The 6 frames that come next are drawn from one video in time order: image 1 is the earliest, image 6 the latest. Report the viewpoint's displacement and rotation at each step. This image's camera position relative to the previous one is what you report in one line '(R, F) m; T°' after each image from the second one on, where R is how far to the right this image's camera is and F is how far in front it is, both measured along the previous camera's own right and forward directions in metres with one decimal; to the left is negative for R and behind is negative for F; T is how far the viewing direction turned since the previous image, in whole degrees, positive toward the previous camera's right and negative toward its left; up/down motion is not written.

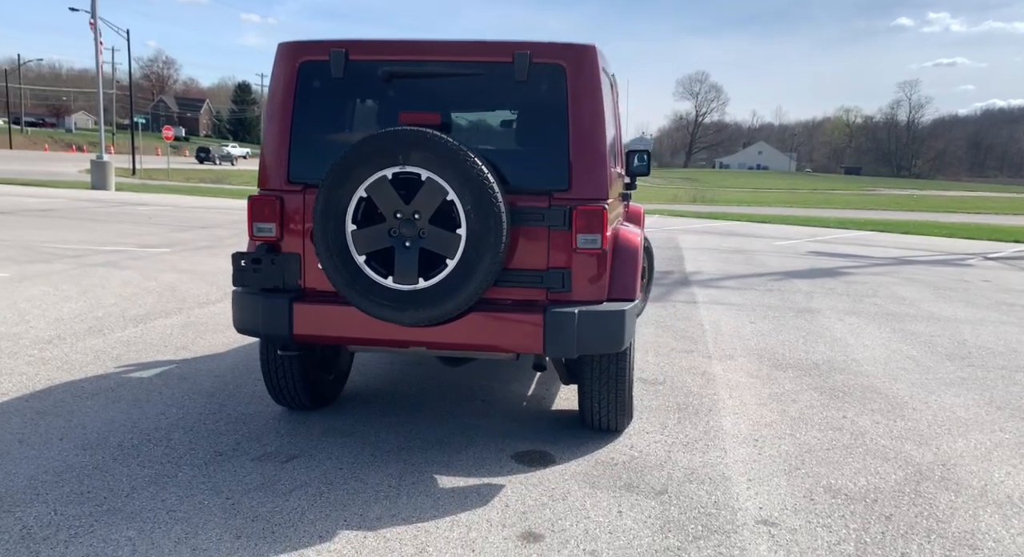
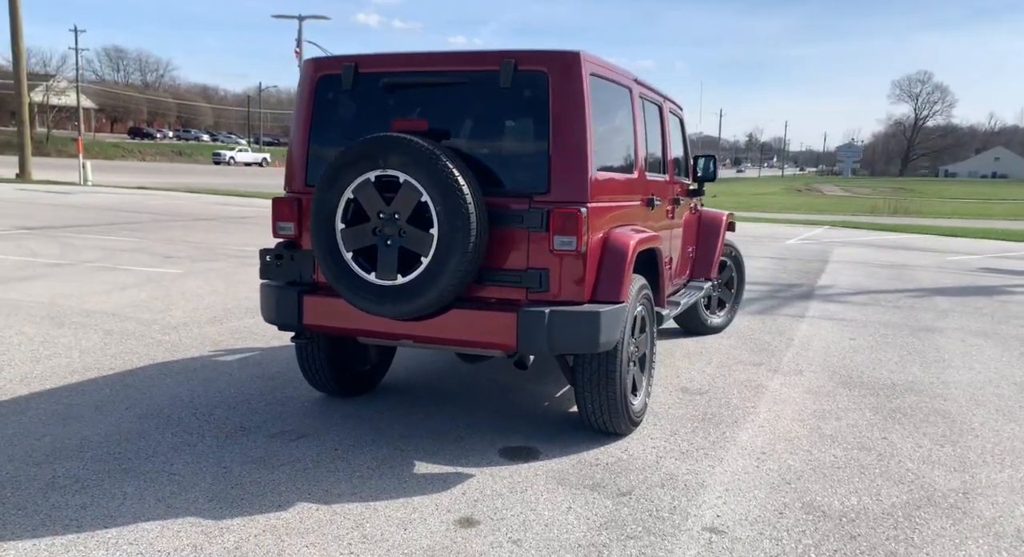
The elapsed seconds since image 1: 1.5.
(+1.1, 0.0) m; -13°
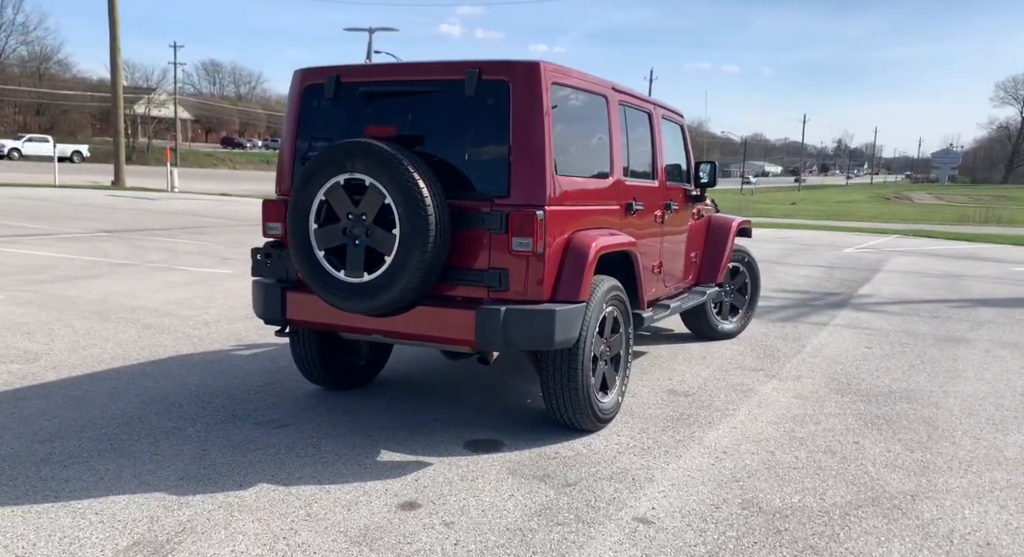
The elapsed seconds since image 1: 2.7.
(+0.6, -0.2) m; -6°
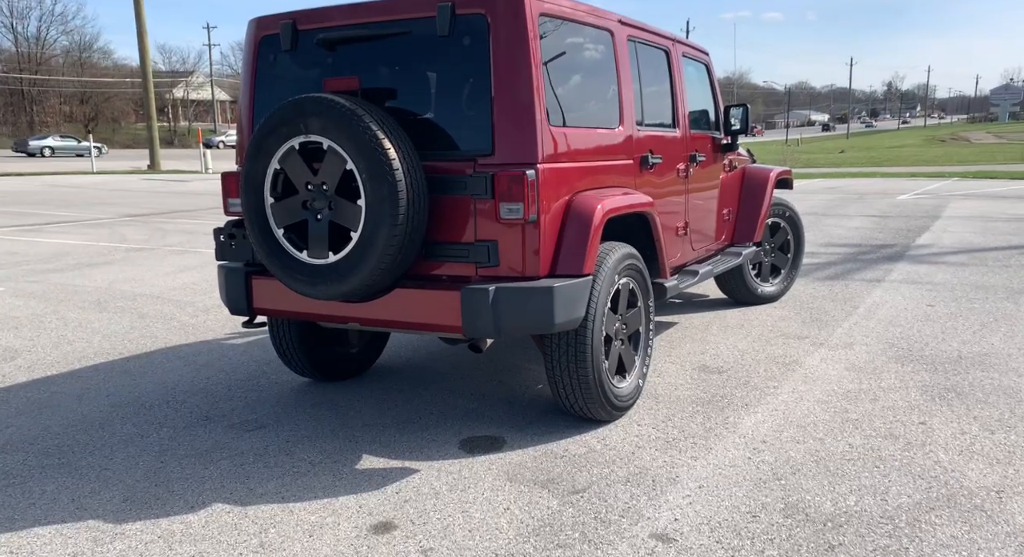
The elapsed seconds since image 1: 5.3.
(+0.2, +0.7) m; -3°
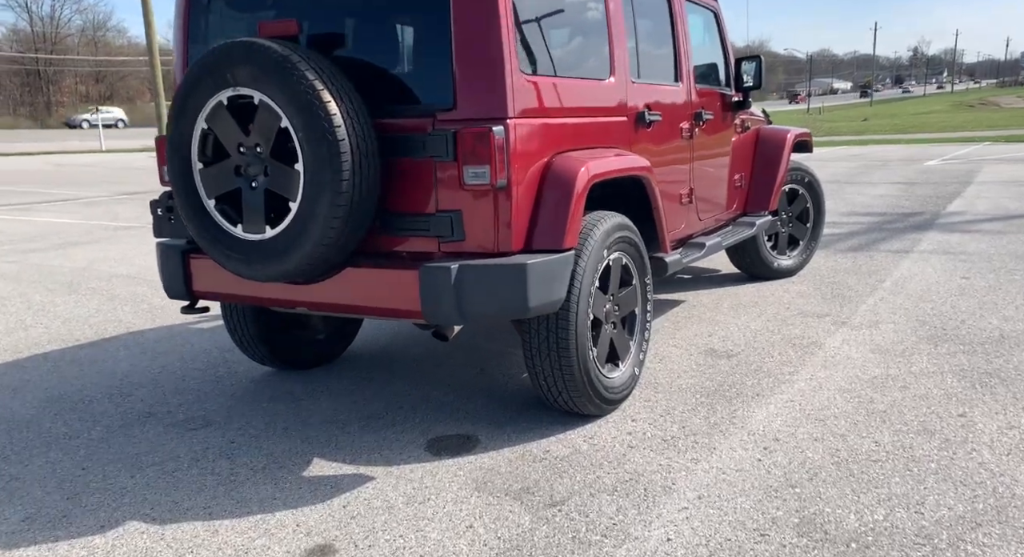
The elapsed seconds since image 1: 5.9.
(+0.2, +0.5) m; -1°
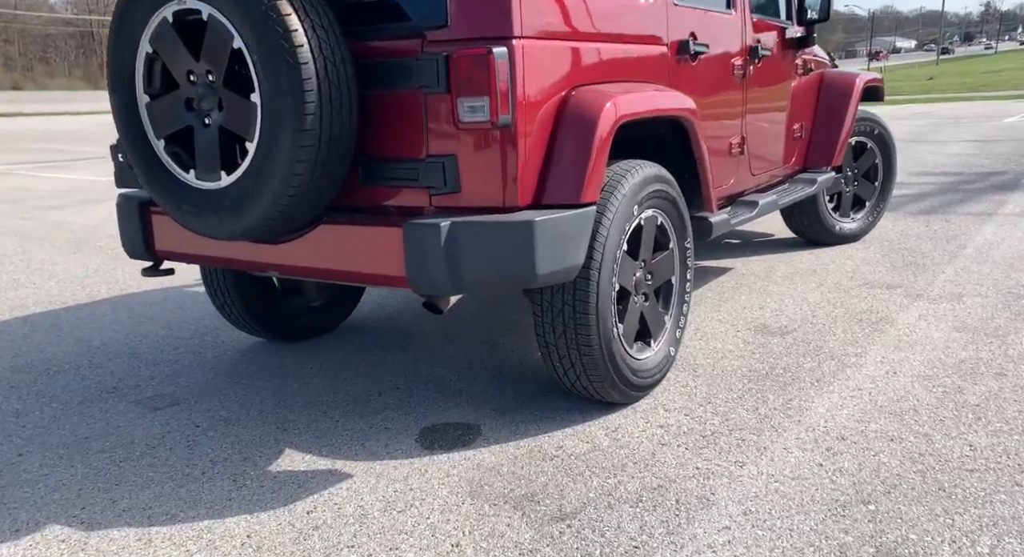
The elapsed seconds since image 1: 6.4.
(+0.1, +0.6) m; -3°
